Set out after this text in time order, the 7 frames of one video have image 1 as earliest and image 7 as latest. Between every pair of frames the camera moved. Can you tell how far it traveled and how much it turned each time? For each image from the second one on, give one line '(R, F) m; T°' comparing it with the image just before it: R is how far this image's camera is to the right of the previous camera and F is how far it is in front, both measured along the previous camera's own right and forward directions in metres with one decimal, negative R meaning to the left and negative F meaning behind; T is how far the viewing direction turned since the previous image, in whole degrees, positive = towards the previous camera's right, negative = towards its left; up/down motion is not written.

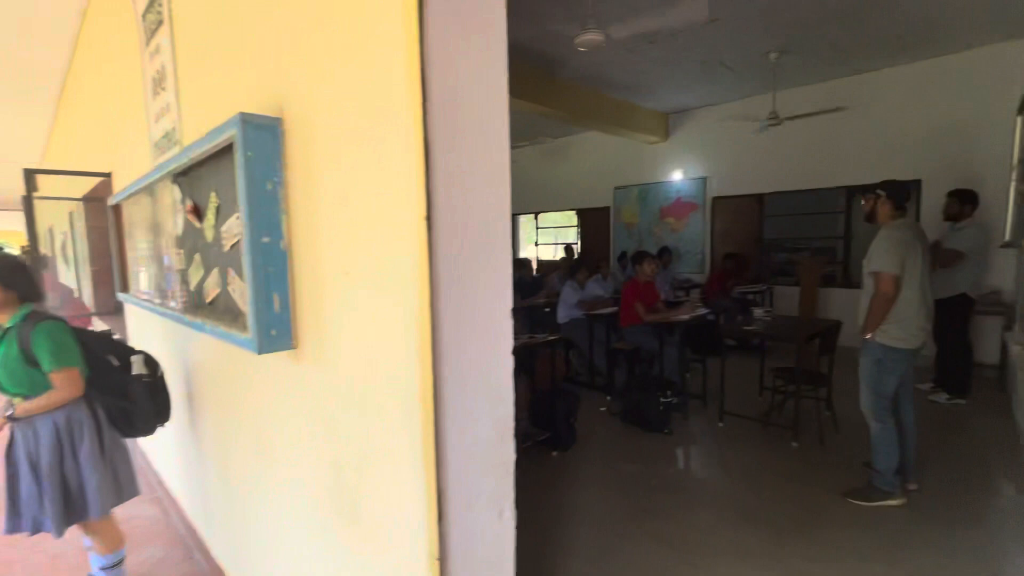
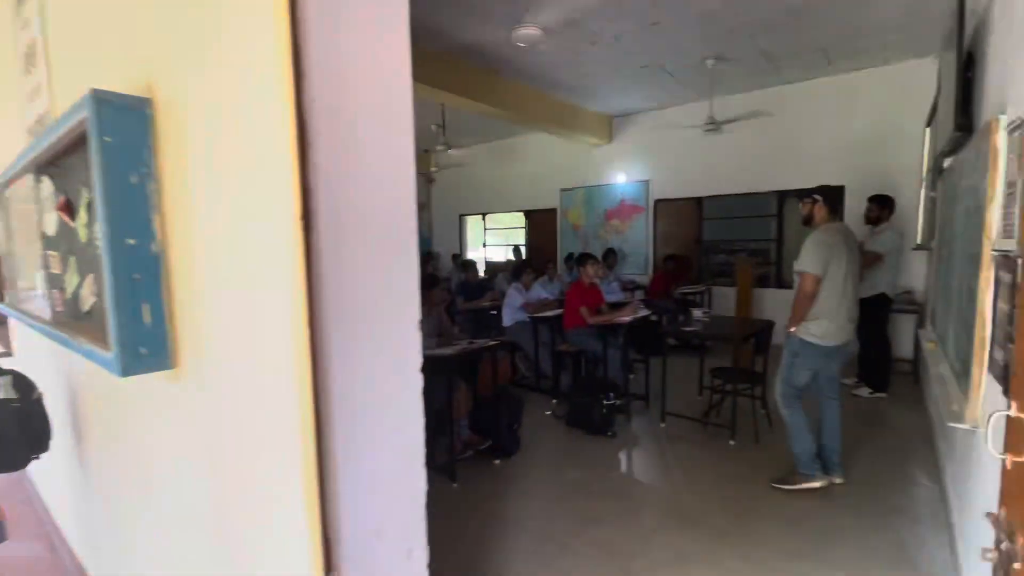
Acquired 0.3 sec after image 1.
(+0.1, +0.1) m; +6°
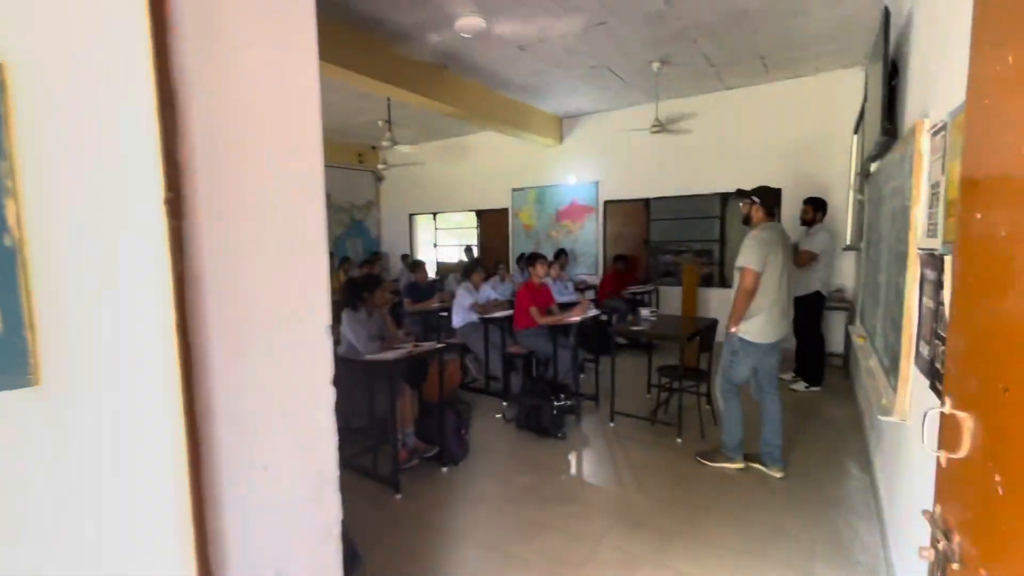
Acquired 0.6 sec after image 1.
(+0.1, +0.1) m; +5°
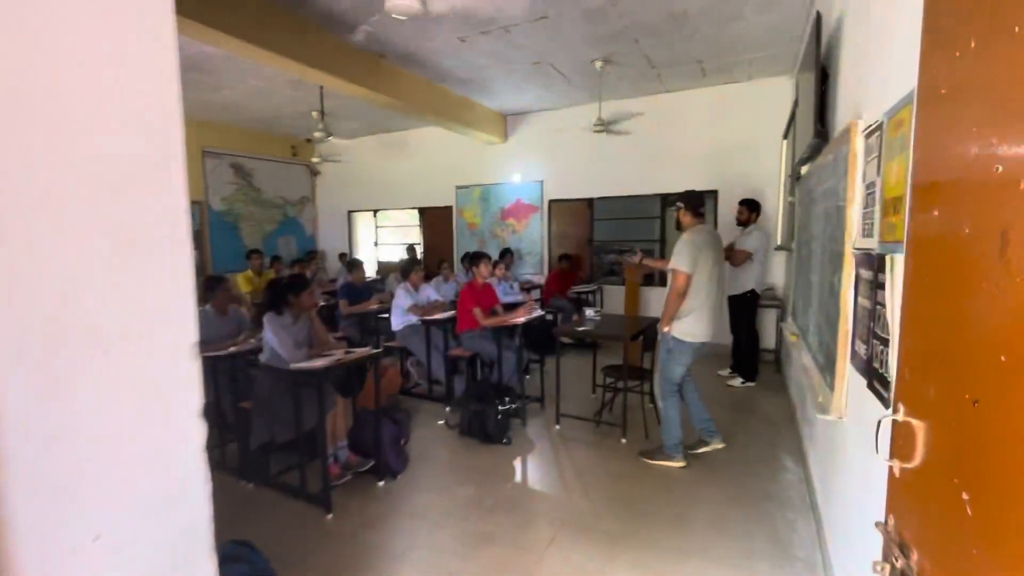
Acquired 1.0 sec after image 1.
(0.0, +0.1) m; +6°
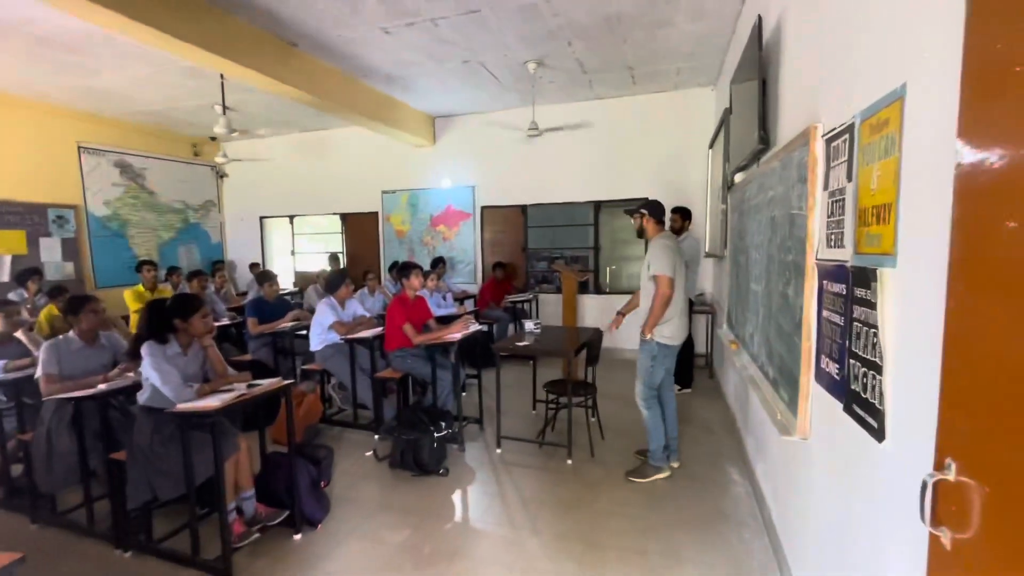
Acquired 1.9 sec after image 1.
(0.0, +0.3) m; +8°
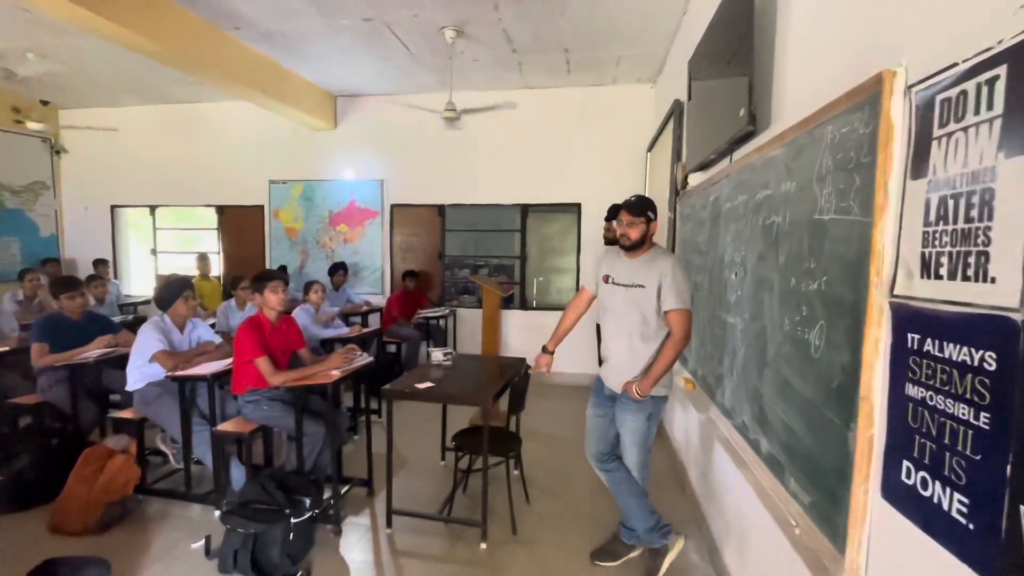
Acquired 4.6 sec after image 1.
(+0.1, +0.9) m; +9°
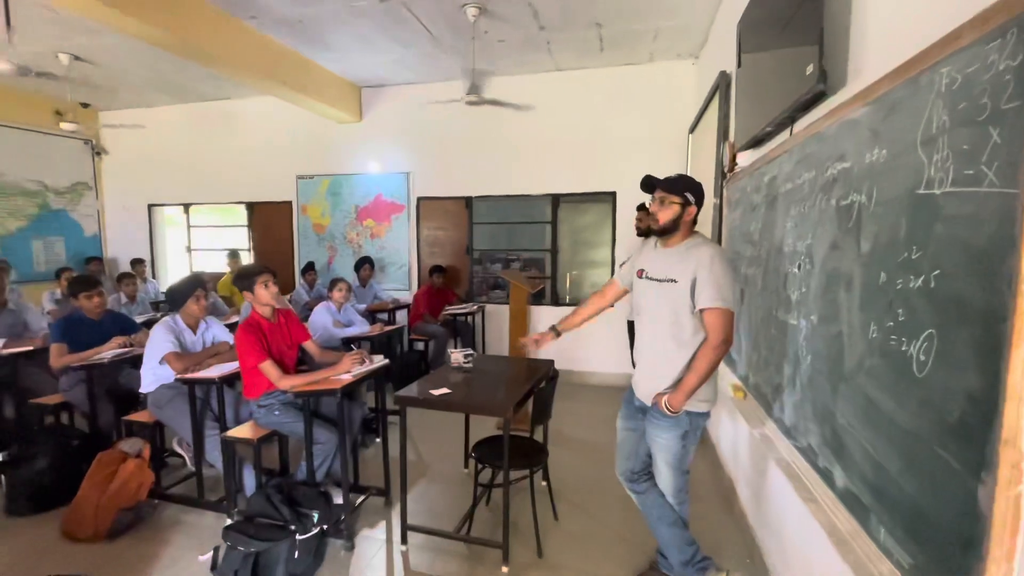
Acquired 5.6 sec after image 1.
(+0.1, +0.3) m; -4°
